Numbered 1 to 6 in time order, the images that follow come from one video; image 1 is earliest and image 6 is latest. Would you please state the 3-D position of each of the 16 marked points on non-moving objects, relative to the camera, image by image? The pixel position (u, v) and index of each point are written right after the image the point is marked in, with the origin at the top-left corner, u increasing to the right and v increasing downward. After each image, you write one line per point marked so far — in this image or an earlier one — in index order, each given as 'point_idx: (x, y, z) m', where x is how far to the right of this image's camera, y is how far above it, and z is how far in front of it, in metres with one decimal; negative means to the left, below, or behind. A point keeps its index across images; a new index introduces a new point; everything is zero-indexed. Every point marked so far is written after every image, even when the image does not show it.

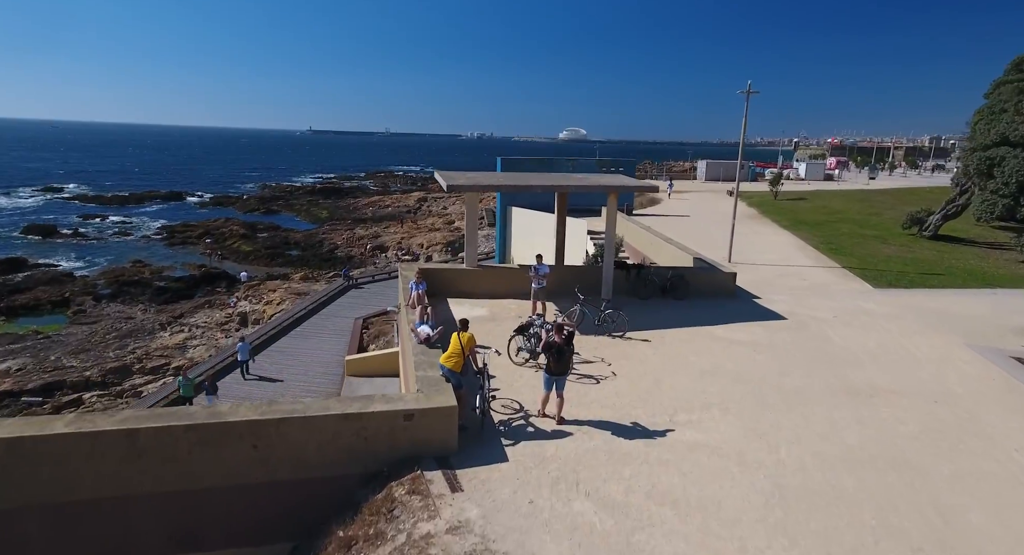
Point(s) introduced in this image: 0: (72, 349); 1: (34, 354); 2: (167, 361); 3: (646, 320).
0: (-16.7, -2.8, +19.6) m
1: (-17.5, -2.9, +18.7) m
2: (-12.5, -3.0, +18.7) m
3: (+2.9, -1.0, +11.4) m
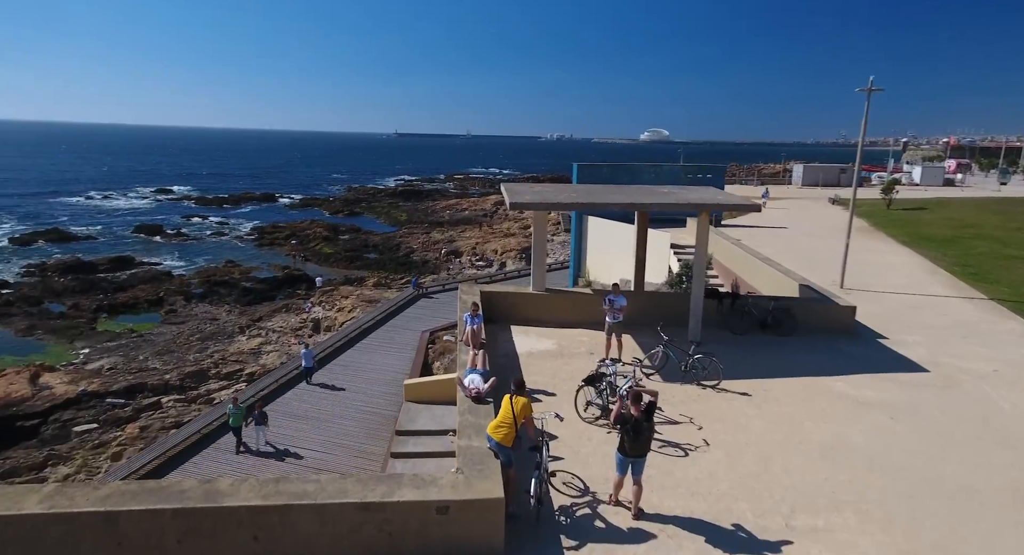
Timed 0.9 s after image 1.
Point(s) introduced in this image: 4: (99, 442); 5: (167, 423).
0: (-14.1, -2.9, +20.4) m
1: (-15.0, -3.0, +19.7) m
2: (-10.0, -3.3, +19.0) m
3: (+4.3, -1.6, +9.5) m
4: (-10.5, -4.2, +13.1) m
5: (-9.5, -4.0, +14.2) m
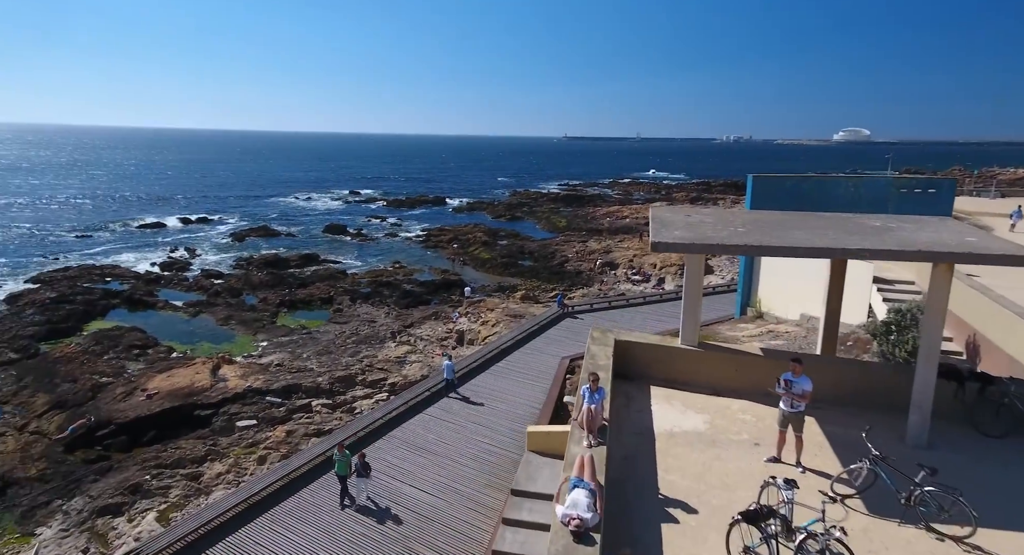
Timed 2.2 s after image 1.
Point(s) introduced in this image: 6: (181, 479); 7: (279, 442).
0: (-8.3, -3.1, +22.2) m
1: (-9.4, -3.1, +21.7) m
2: (-4.9, -3.7, +19.5) m
3: (+6.0, -2.8, +6.3) m
4: (-7.2, -4.5, +14.1) m
5: (-5.9, -4.3, +14.9) m
6: (-7.8, -4.8, +12.1) m
7: (-6.3, -4.4, +14.0) m
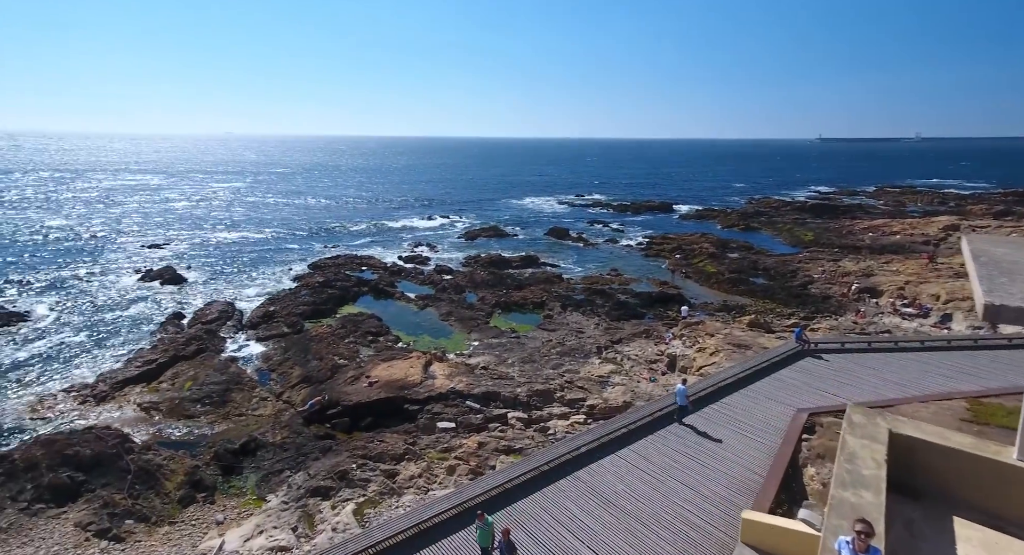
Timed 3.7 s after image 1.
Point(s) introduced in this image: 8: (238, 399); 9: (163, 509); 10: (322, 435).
0: (+0.5, -3.4, +22.1) m
1: (-0.6, -3.3, +22.1) m
2: (+2.5, -4.2, +18.3) m
3: (+7.1, -3.9, +1.8) m
4: (-1.8, -4.7, +14.3) m
5: (-0.3, -4.6, +14.5) m
6: (-3.3, -4.9, +12.7) m
7: (-1.1, -4.7, +13.9) m
8: (-9.0, -4.0, +16.9) m
9: (-8.2, -5.5, +12.1) m
10: (-5.5, -4.6, +14.9) m
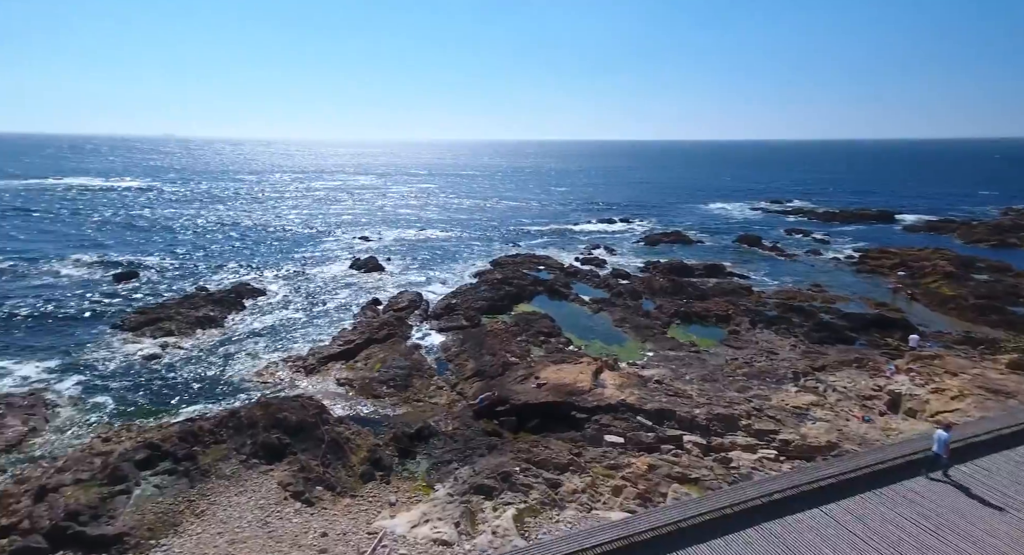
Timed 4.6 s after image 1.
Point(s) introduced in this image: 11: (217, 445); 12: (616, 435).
0: (+7.5, -3.8, +19.9) m
1: (+6.4, -3.6, +20.3) m
2: (+8.1, -4.6, +15.7) m
3: (+7.0, -4.4, -1.5) m
4: (+2.6, -4.8, +13.3) m
5: (+4.1, -4.8, +12.9) m
6: (+0.7, -4.9, +12.2) m
7: (+3.1, -4.8, +12.6) m
8: (-3.3, -3.8, +18.1) m
9: (-4.2, -5.2, +13.3) m
10: (-0.6, -4.5, +15.0) m
11: (-8.5, -4.8, +14.9) m
12: (+3.0, -4.5, +14.6) m
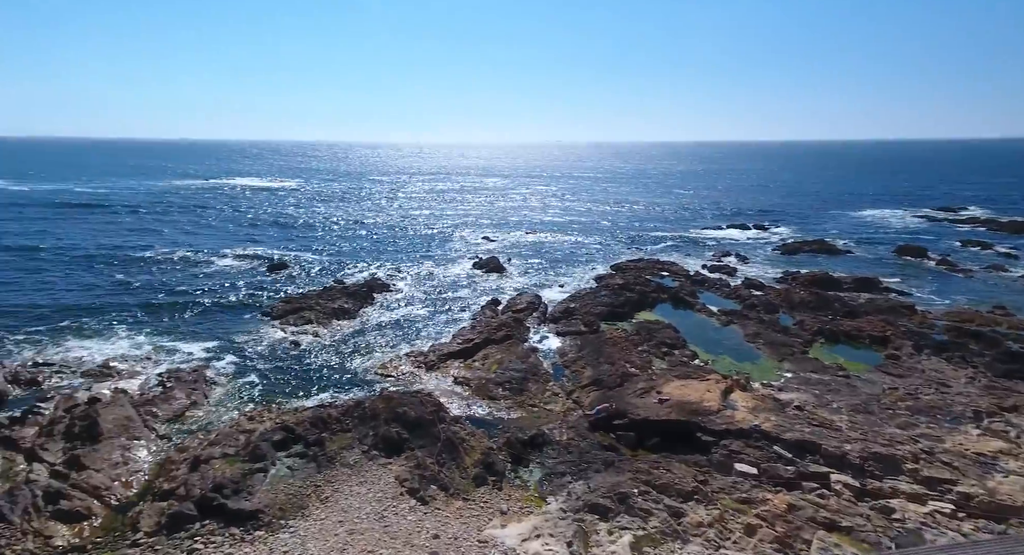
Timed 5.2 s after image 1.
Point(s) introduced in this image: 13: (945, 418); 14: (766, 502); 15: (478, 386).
0: (+11.6, -4.3, +17.2) m
1: (+10.6, -4.1, +17.8) m
2: (+11.2, -5.1, +12.9) m
3: (+6.4, -4.7, -3.6) m
4: (+5.4, -5.1, +11.8) m
5: (+6.7, -5.2, +11.1) m
6: (+3.3, -5.0, +11.2) m
7: (+5.7, -5.1, +11.1) m
8: (+0.7, -3.8, +17.8) m
9: (-1.3, -5.2, +13.4) m
10: (+2.6, -4.6, +14.2) m
11: (-5.1, -4.7, +15.8) m
12: (+6.0, -4.8, +13.0) m
13: (+14.0, -4.6, +16.5) m
14: (+5.7, -5.1, +11.6) m
15: (-1.2, -3.8, +18.5) m
